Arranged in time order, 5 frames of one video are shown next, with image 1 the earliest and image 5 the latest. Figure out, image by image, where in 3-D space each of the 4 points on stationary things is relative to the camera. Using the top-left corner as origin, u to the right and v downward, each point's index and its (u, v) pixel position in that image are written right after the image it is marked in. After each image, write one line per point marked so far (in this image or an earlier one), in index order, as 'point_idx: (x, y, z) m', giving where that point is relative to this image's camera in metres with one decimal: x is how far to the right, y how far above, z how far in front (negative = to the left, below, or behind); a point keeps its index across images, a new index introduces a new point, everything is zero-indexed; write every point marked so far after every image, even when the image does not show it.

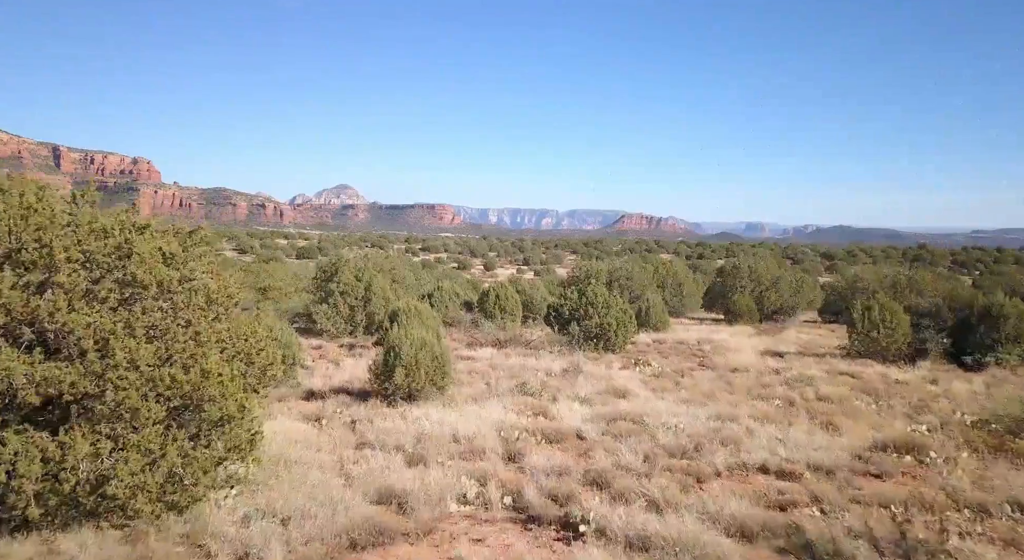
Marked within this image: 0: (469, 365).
0: (-1.0, -2.0, +17.5) m
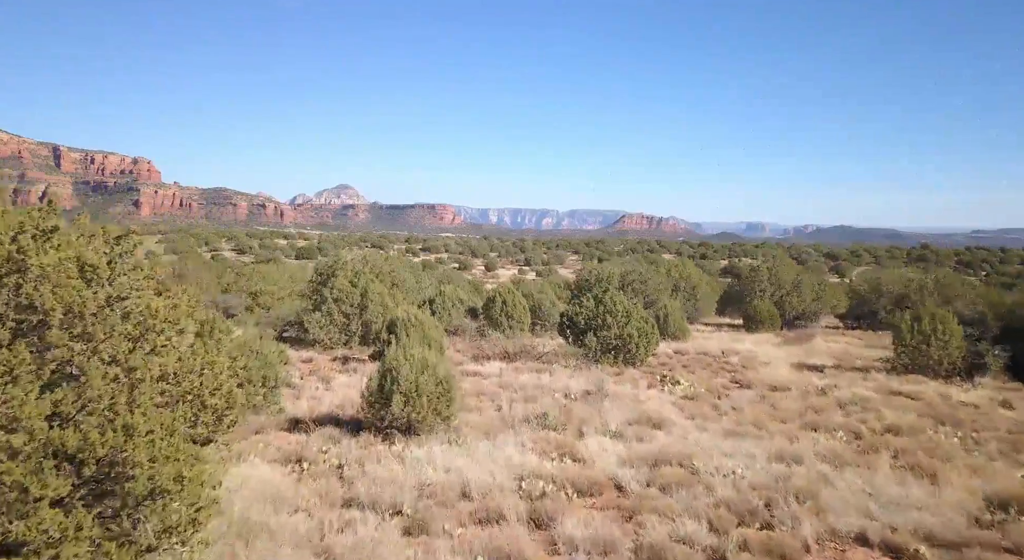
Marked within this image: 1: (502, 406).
0: (-0.7, -2.2, +15.5) m
1: (-0.2, -2.2, +13.4) m
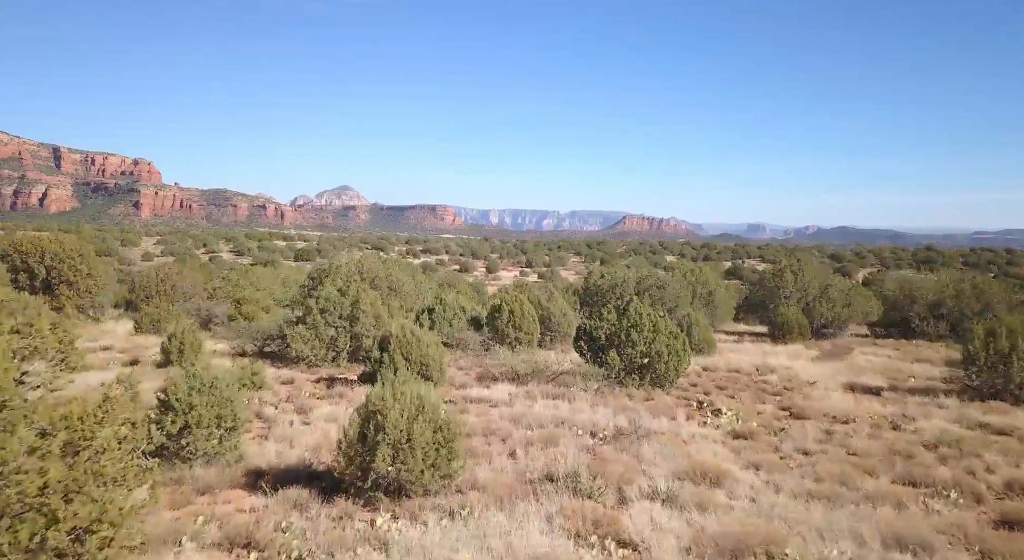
0: (-0.5, -2.4, +12.9) m
1: (+0.1, -2.4, +10.8) m
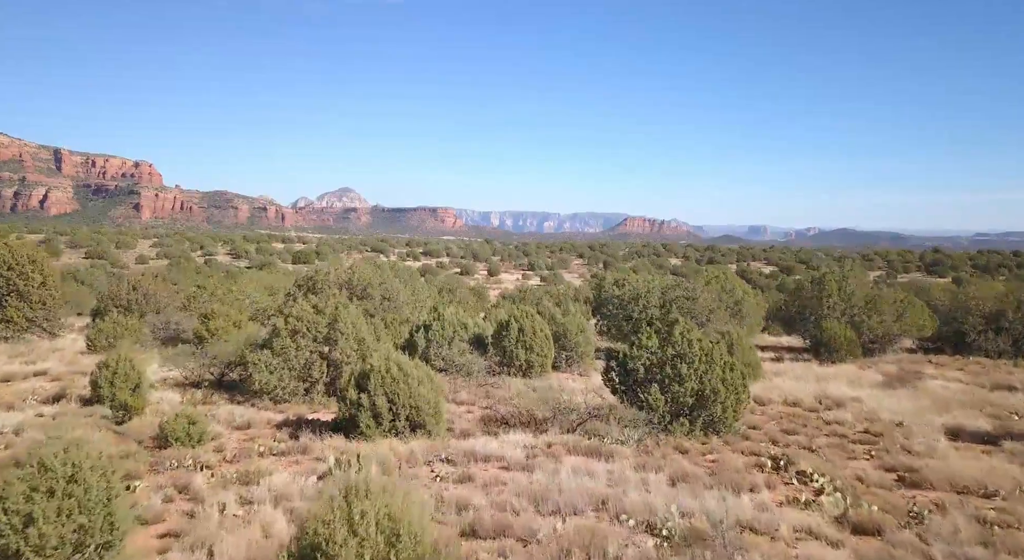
0: (-0.2, -2.7, +9.2) m
1: (+0.3, -2.8, +7.0) m
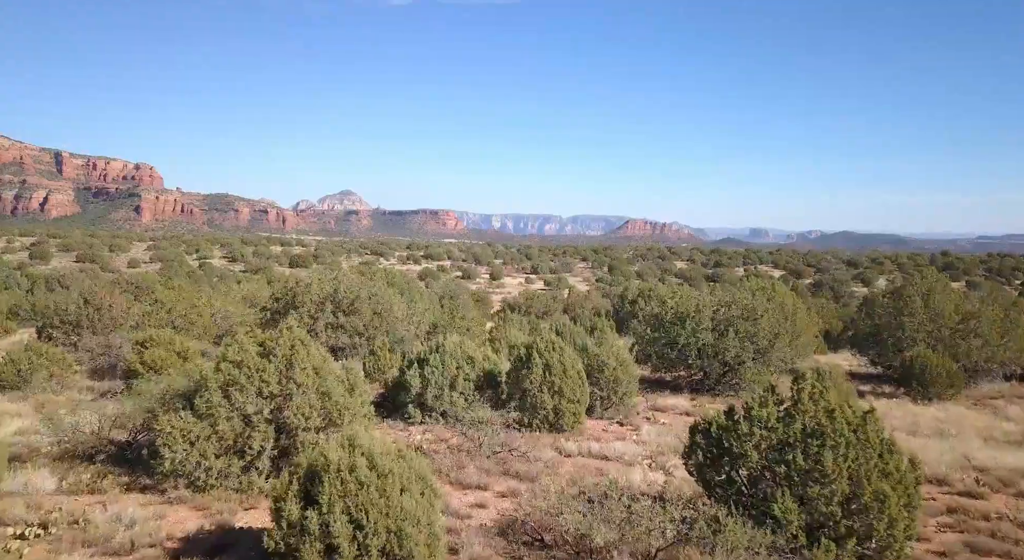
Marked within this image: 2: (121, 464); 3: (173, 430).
0: (+0.3, -3.1, +4.0) m
1: (+0.8, -3.1, +1.9) m
2: (-6.1, -2.9, +12.1) m
3: (-4.9, -2.2, +11.1) m
